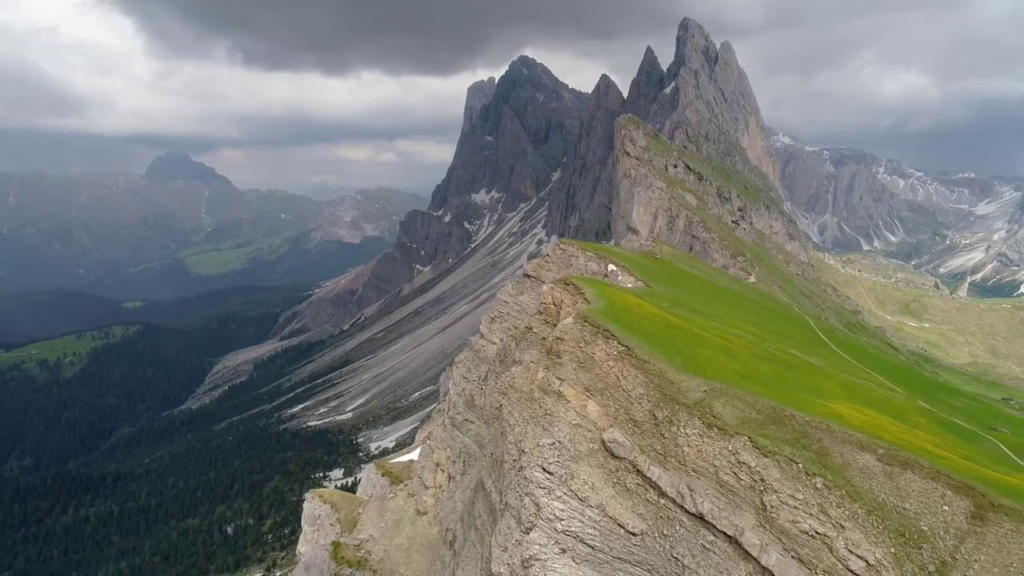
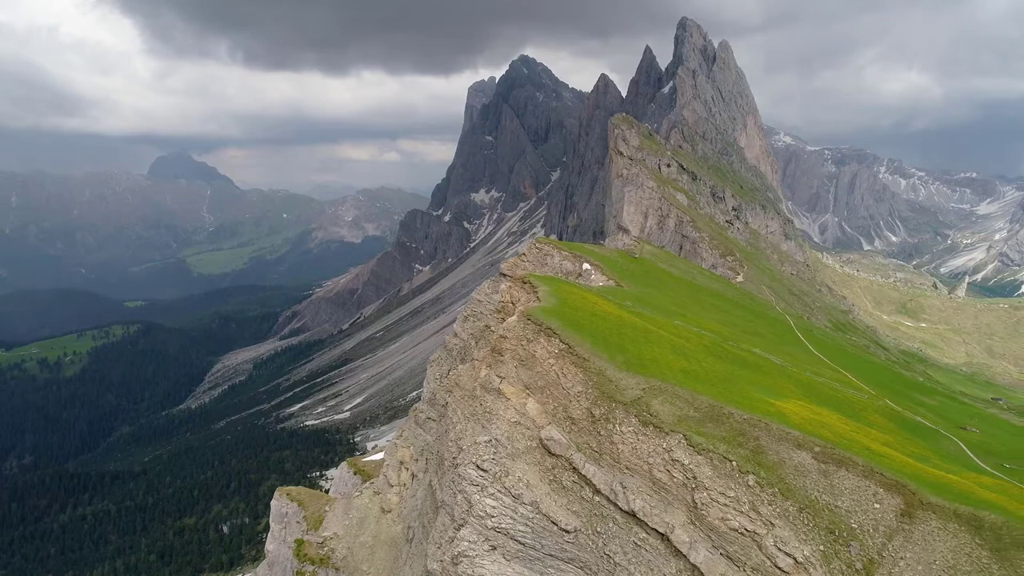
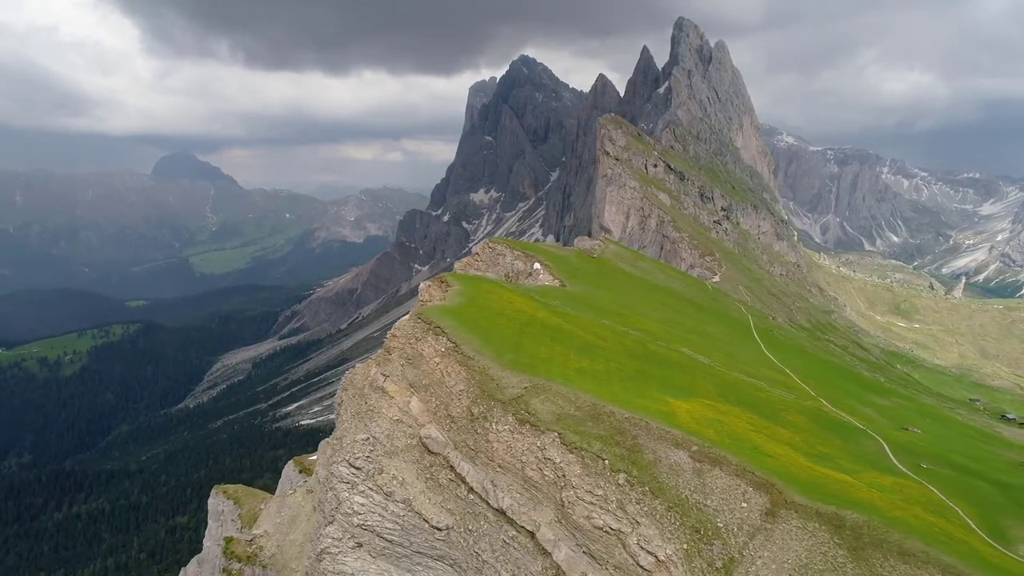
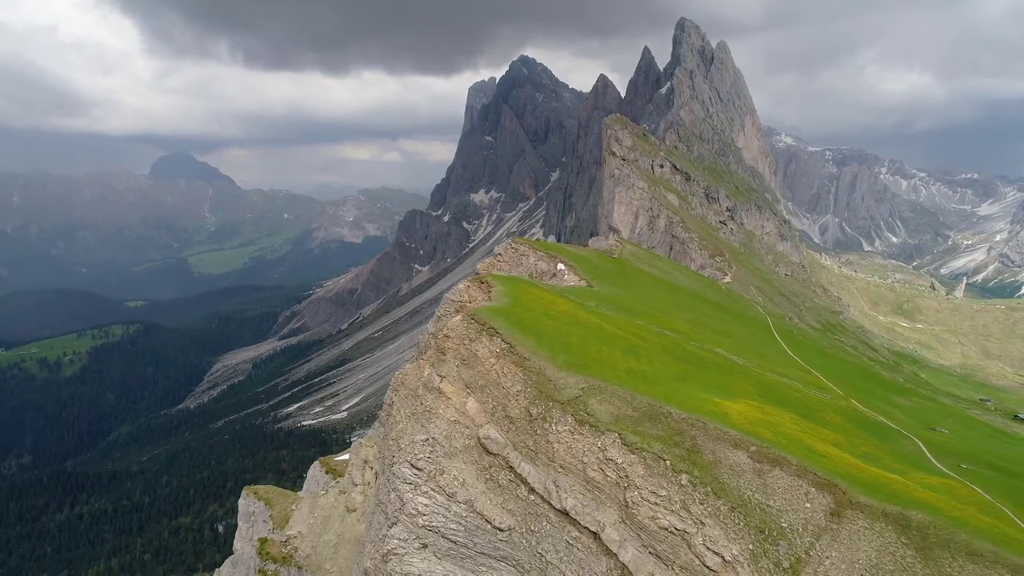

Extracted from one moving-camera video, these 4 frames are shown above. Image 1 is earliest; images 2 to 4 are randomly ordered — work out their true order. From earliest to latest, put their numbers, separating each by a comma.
2, 4, 3
